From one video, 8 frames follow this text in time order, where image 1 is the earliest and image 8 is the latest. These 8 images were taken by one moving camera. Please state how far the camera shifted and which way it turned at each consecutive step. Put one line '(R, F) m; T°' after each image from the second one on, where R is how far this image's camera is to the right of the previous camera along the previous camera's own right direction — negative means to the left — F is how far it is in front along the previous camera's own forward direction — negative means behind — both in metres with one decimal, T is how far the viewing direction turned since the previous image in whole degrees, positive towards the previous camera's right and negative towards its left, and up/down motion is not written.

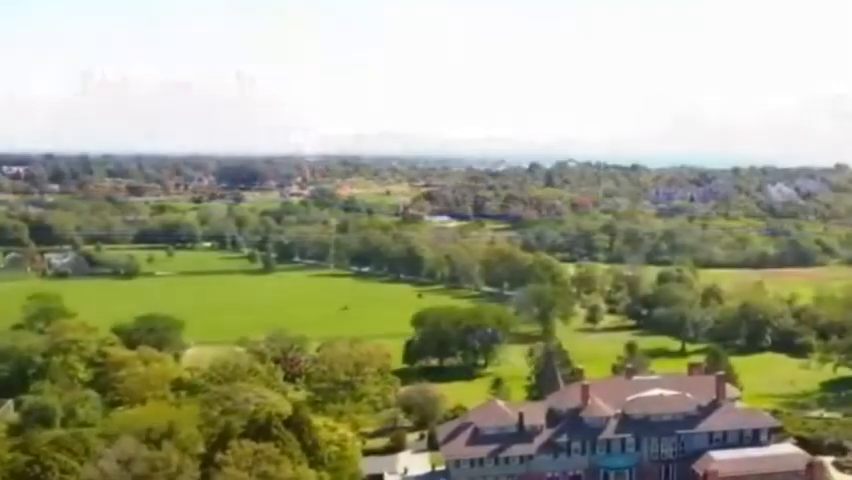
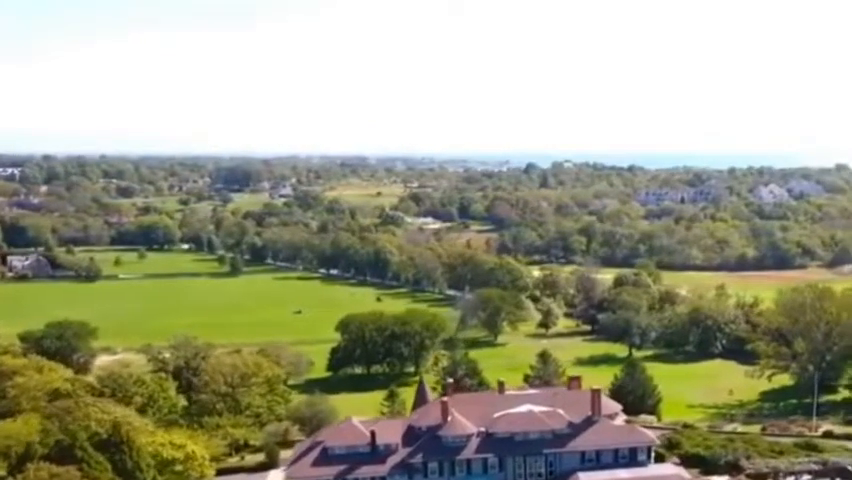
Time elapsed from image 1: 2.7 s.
(+9.1, +2.0) m; -6°
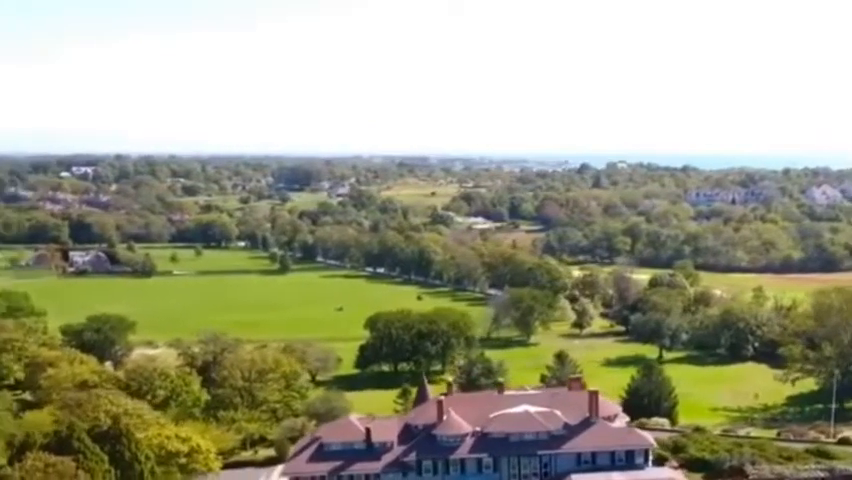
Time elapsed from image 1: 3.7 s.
(+3.9, -0.7) m; -5°
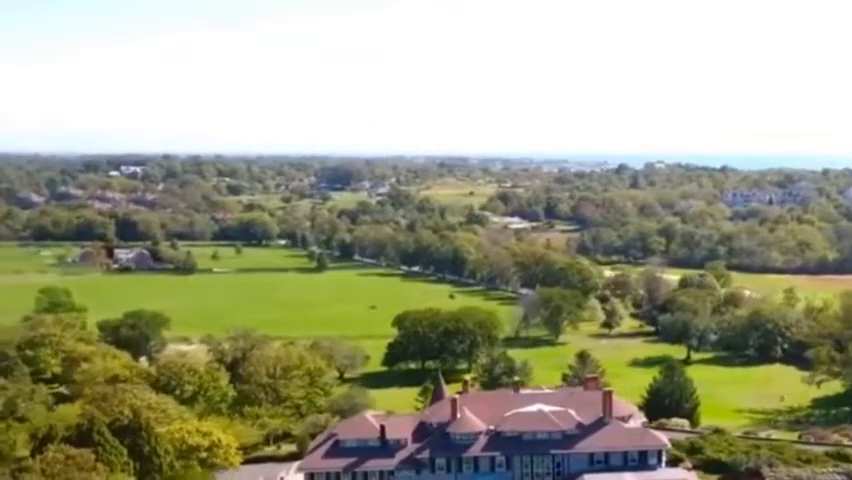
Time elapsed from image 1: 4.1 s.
(+1.6, -0.6) m; -3°
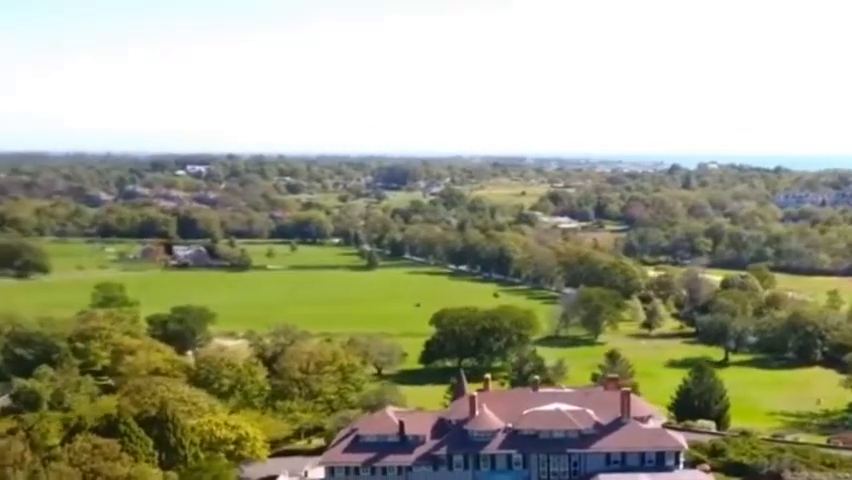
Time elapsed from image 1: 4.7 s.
(+2.4, -0.8) m; -4°
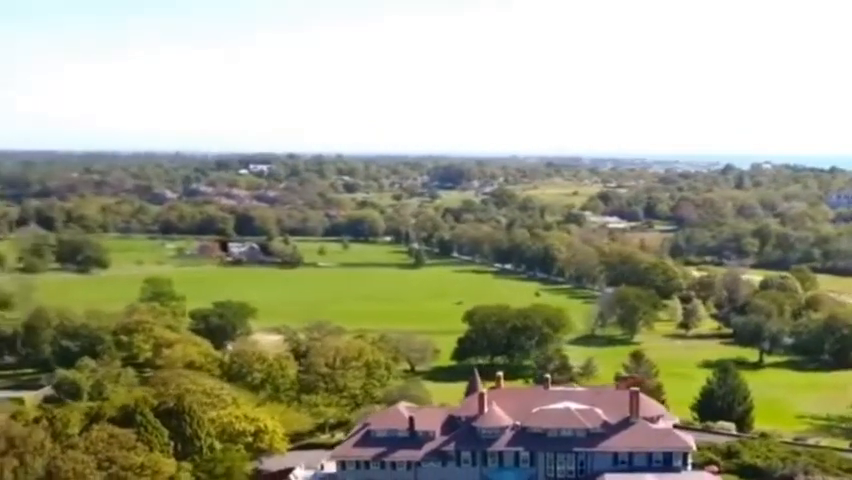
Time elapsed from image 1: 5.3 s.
(+3.1, -0.7) m; -5°
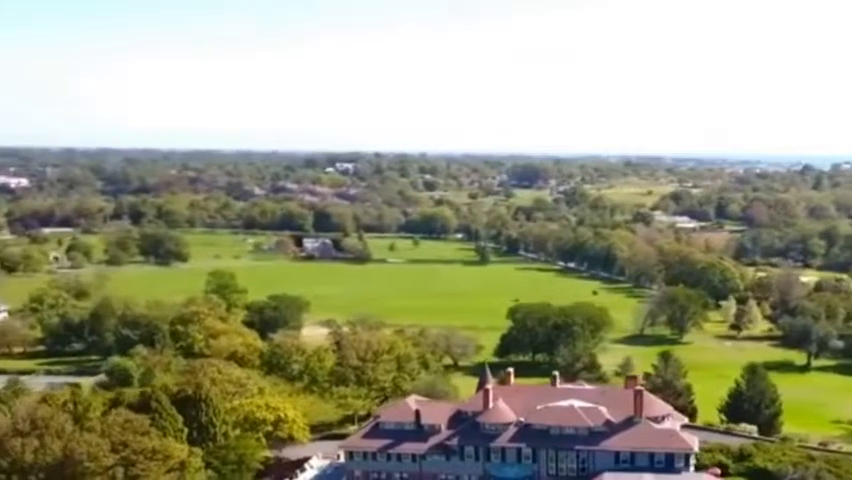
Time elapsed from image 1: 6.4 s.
(+5.0, -0.5) m; -7°
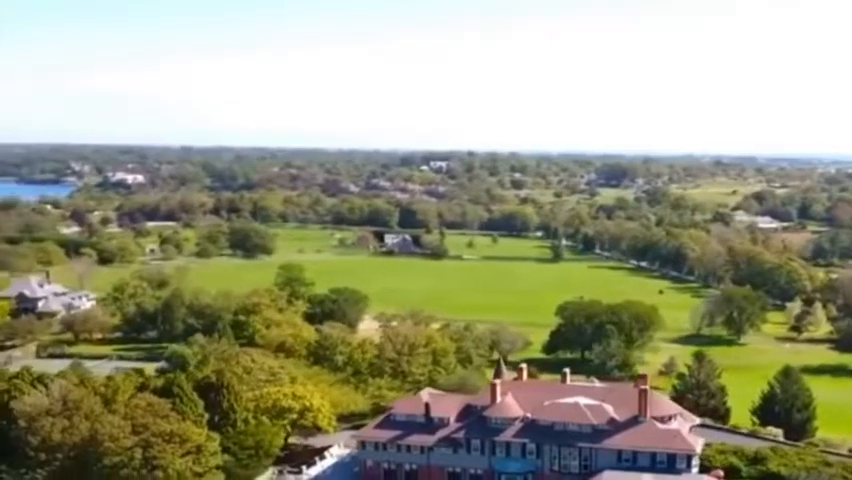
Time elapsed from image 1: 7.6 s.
(+5.6, -0.3) m; -8°
